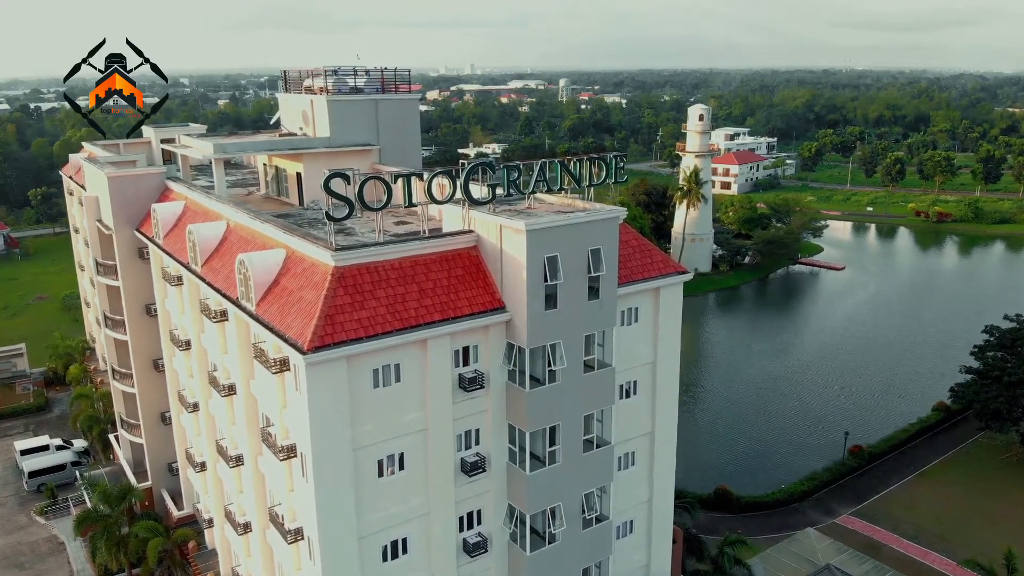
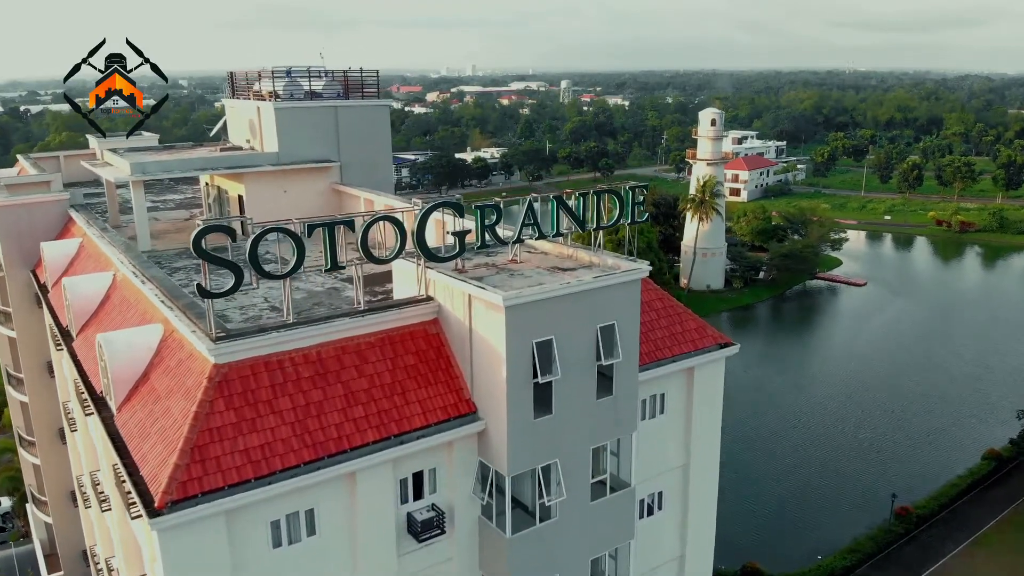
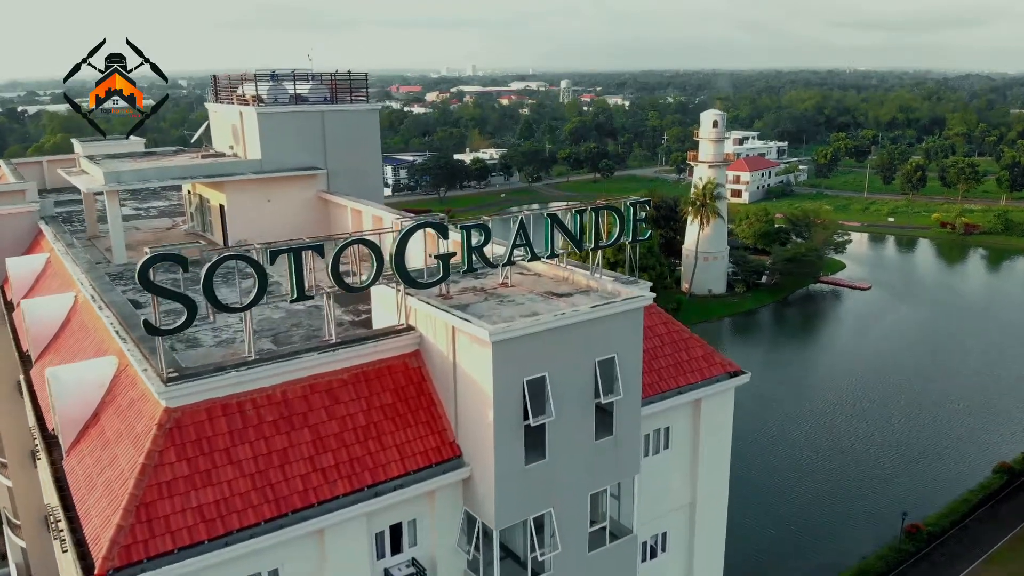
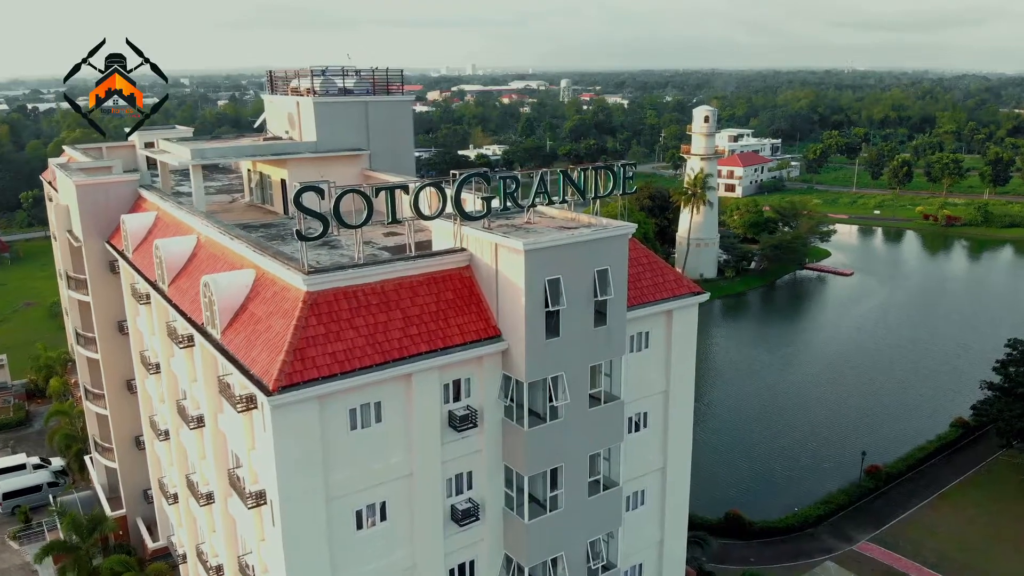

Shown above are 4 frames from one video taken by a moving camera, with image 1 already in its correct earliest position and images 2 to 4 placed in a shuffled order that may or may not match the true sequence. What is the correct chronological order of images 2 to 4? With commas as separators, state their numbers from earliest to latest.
4, 2, 3
